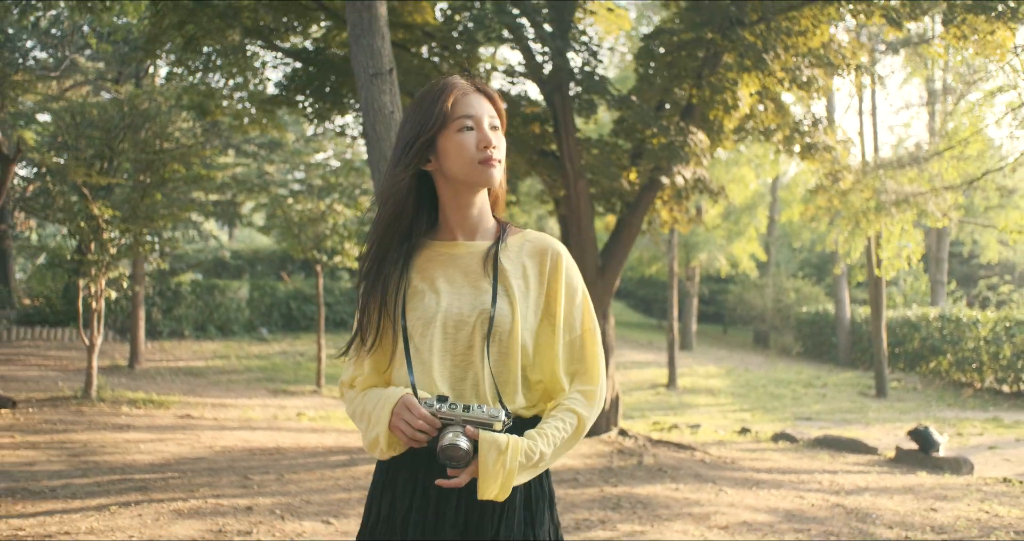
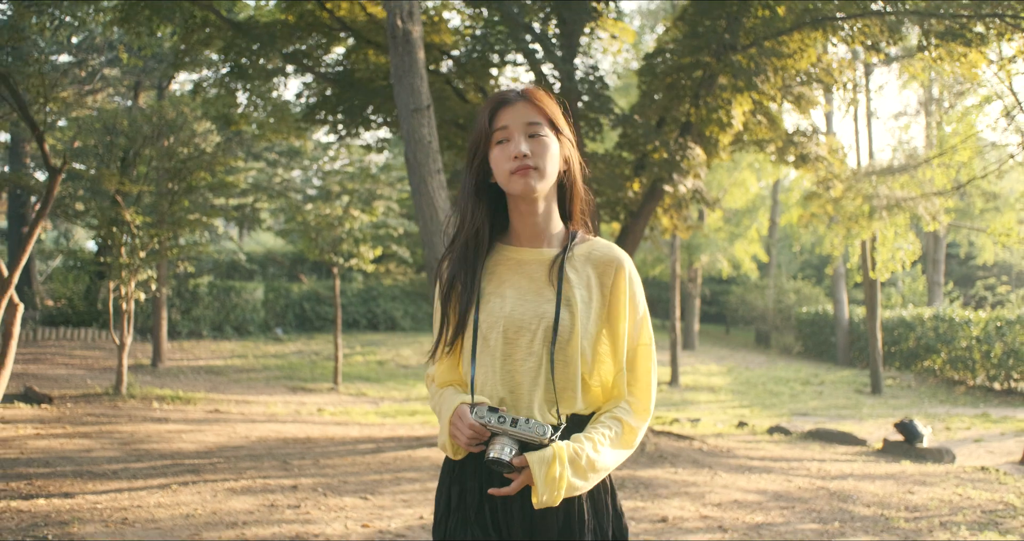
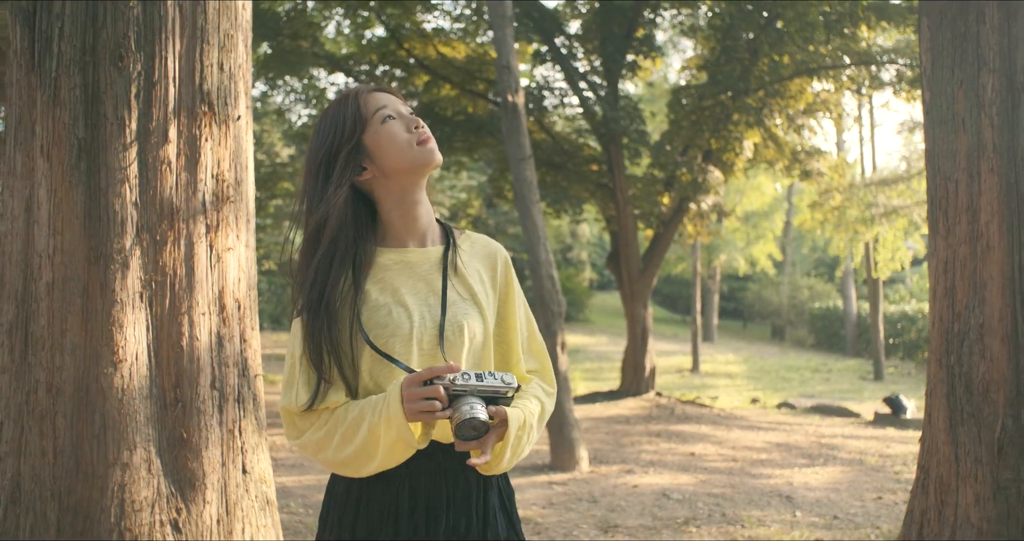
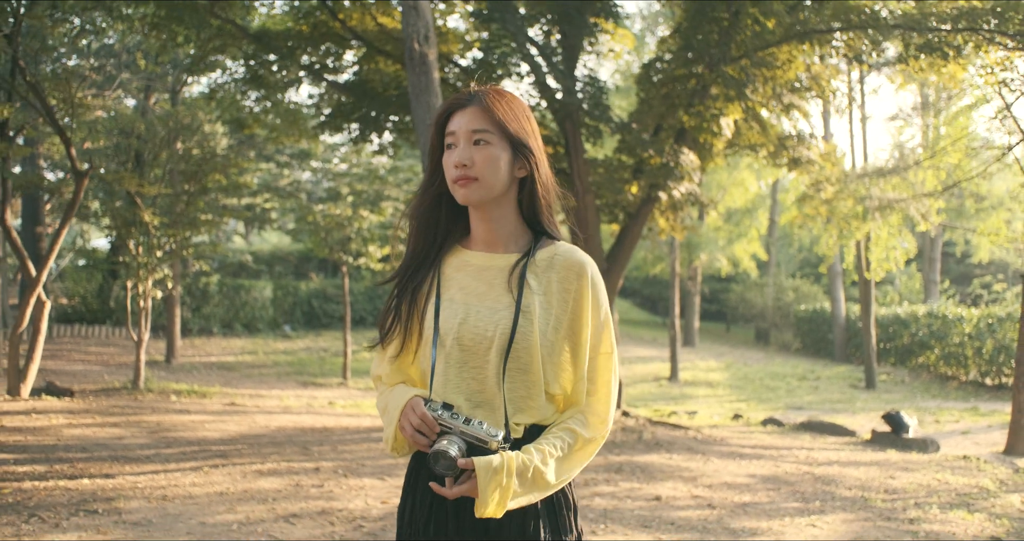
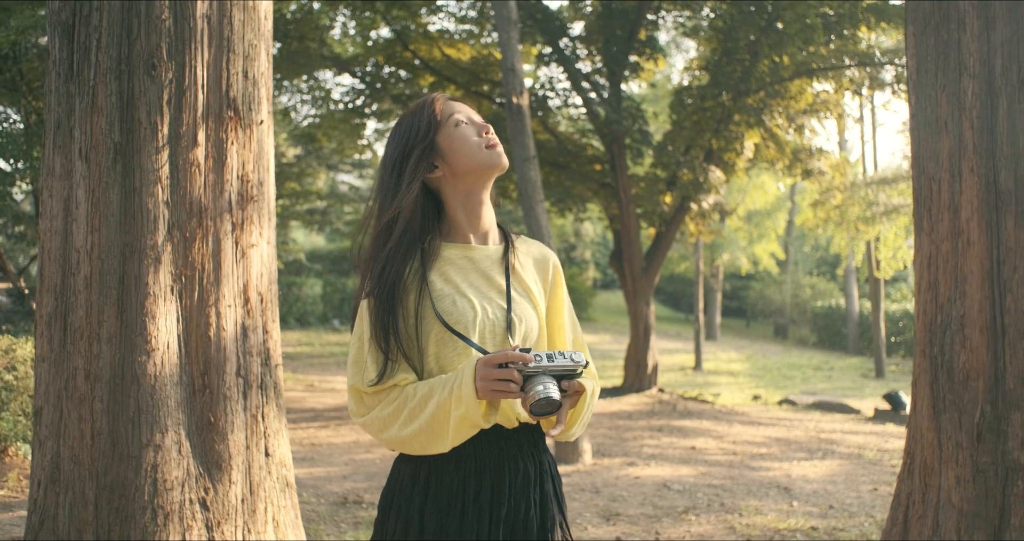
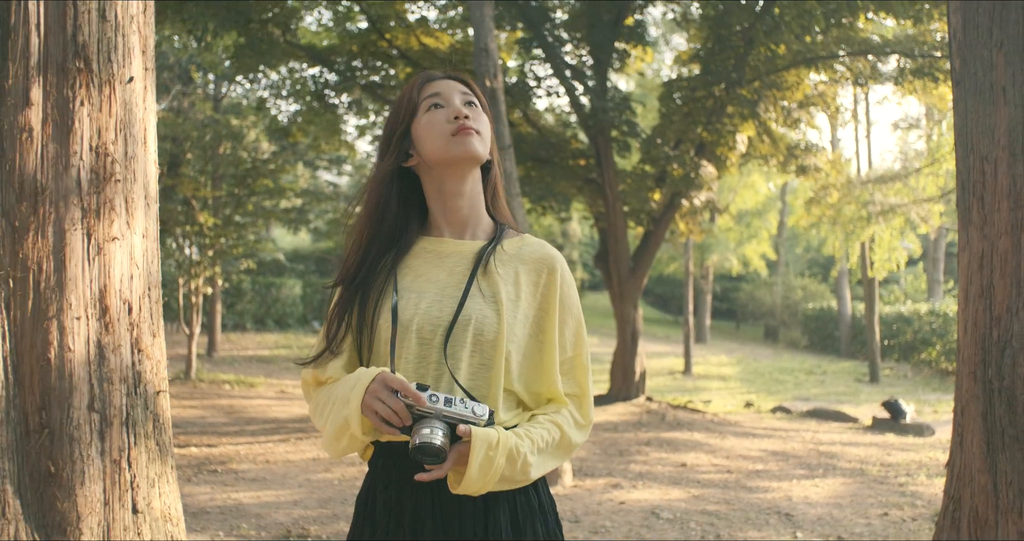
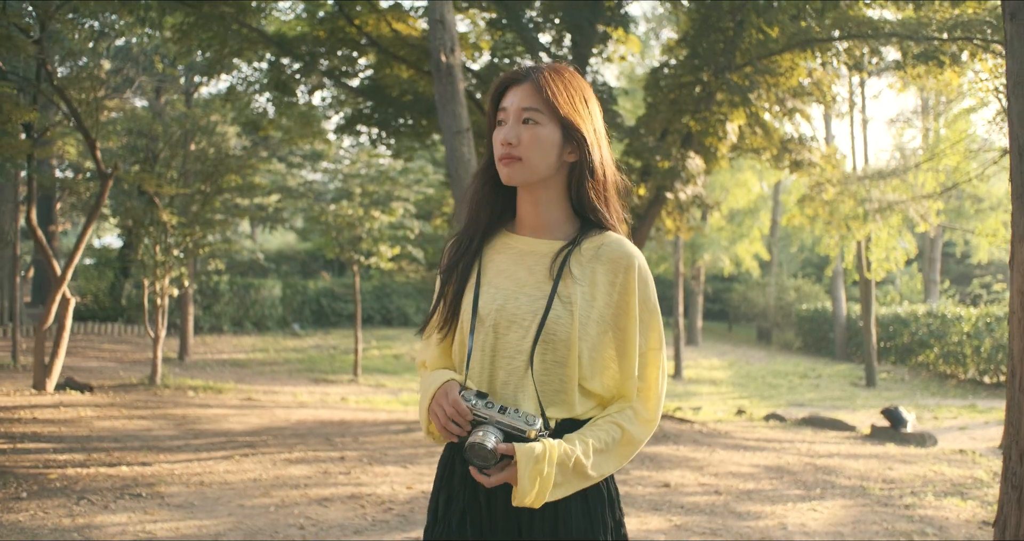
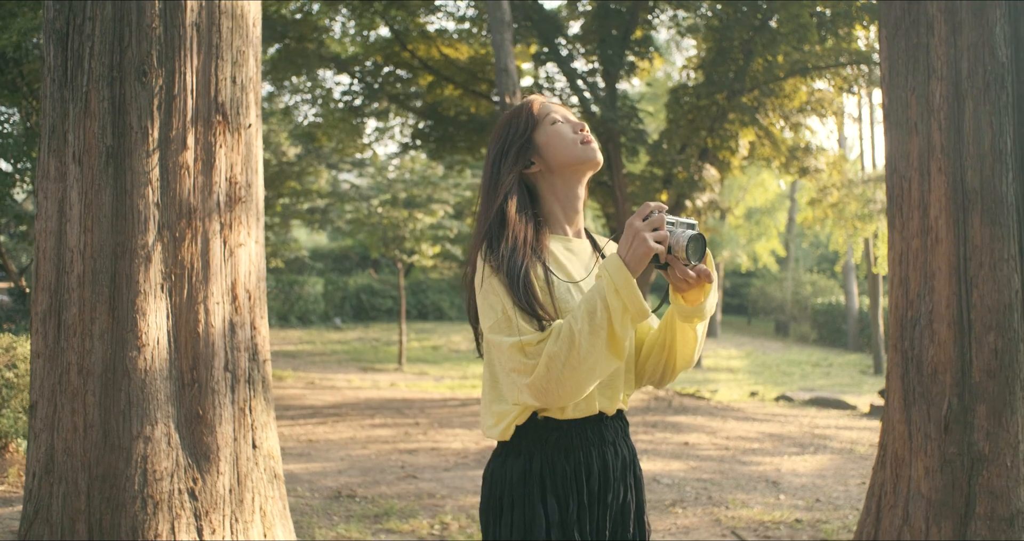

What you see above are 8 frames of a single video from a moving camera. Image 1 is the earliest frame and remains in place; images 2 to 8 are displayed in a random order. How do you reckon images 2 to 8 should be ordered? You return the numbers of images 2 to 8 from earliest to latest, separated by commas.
2, 4, 7, 6, 3, 5, 8
